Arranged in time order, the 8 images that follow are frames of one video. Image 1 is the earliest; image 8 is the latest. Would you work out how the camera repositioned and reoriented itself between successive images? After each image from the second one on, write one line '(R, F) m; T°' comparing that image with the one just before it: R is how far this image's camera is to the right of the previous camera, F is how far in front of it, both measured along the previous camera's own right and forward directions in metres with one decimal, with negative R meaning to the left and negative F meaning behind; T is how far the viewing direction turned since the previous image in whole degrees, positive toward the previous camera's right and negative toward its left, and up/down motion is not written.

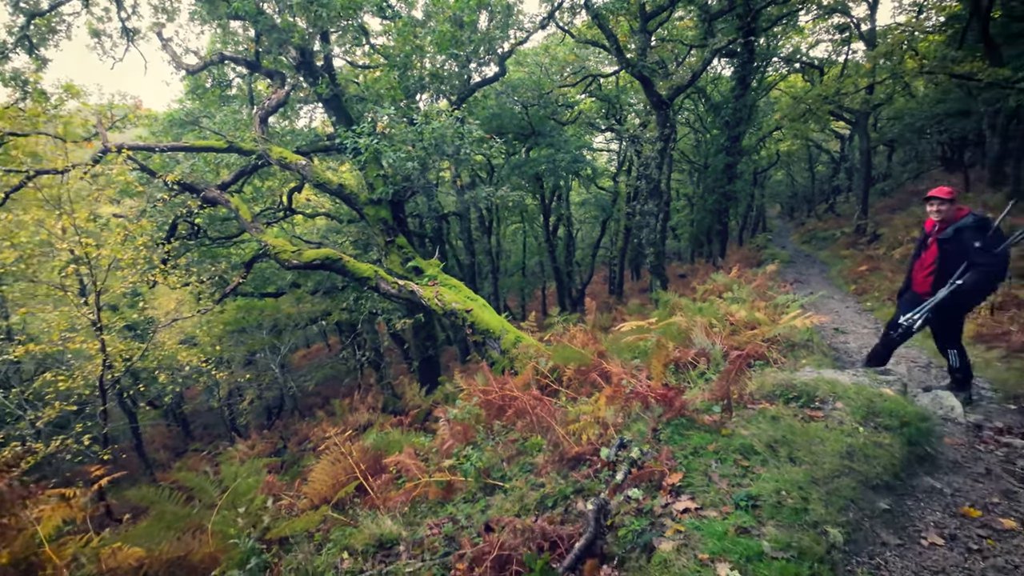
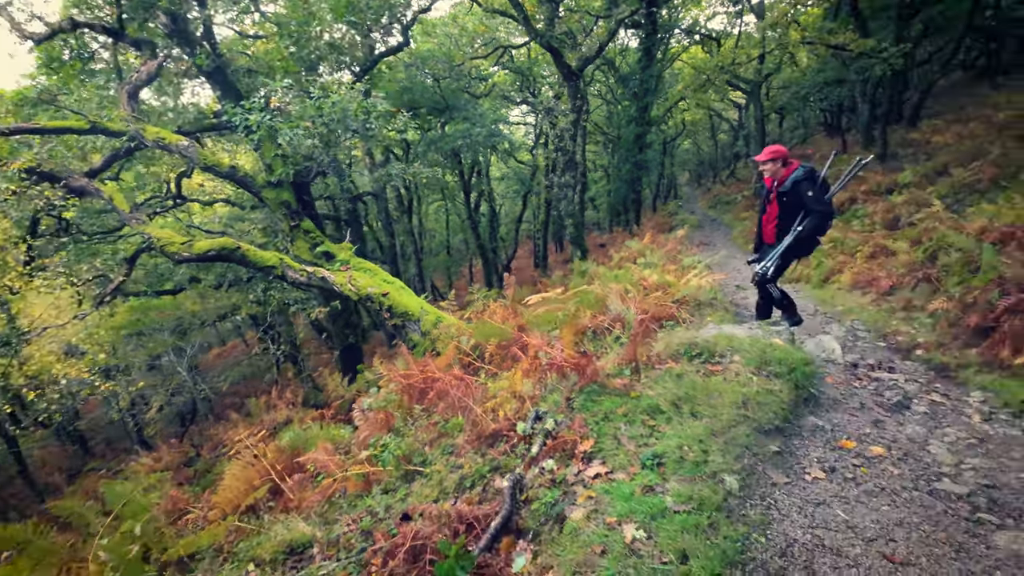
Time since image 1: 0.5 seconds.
(+0.2, +0.1) m; +8°
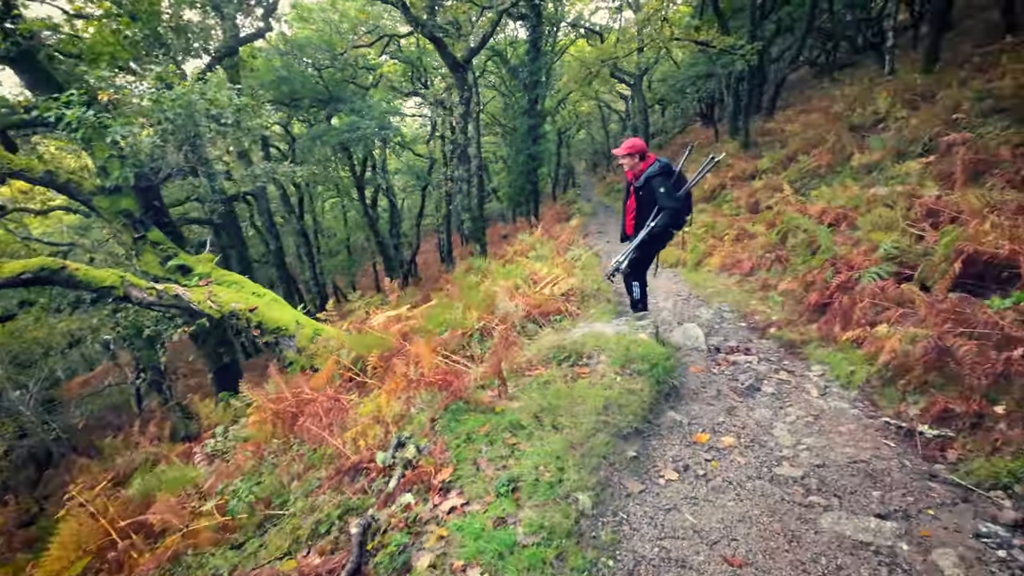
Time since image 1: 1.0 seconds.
(+0.4, +0.2) m; +10°
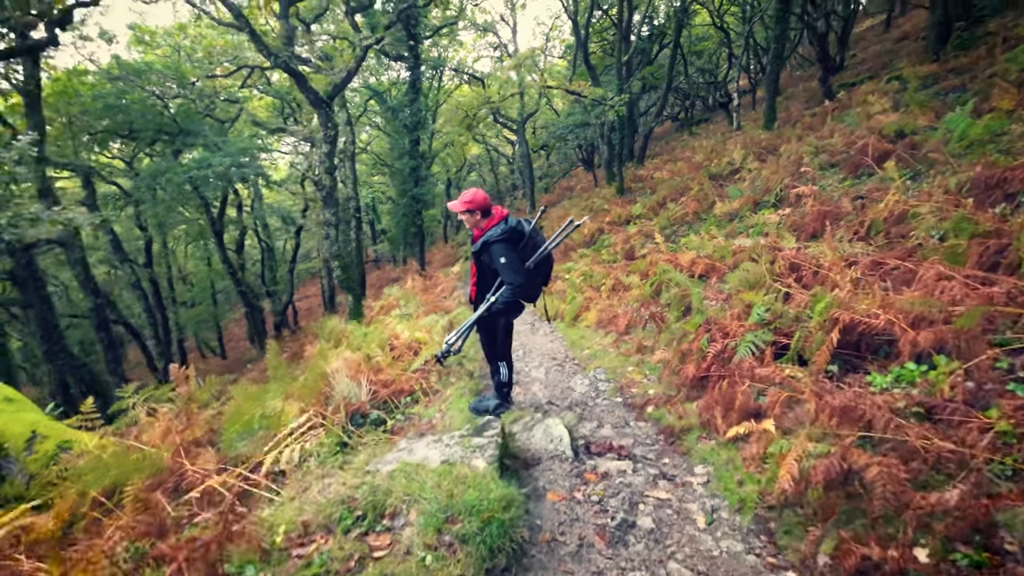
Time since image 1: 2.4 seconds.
(+0.7, +1.1) m; +12°
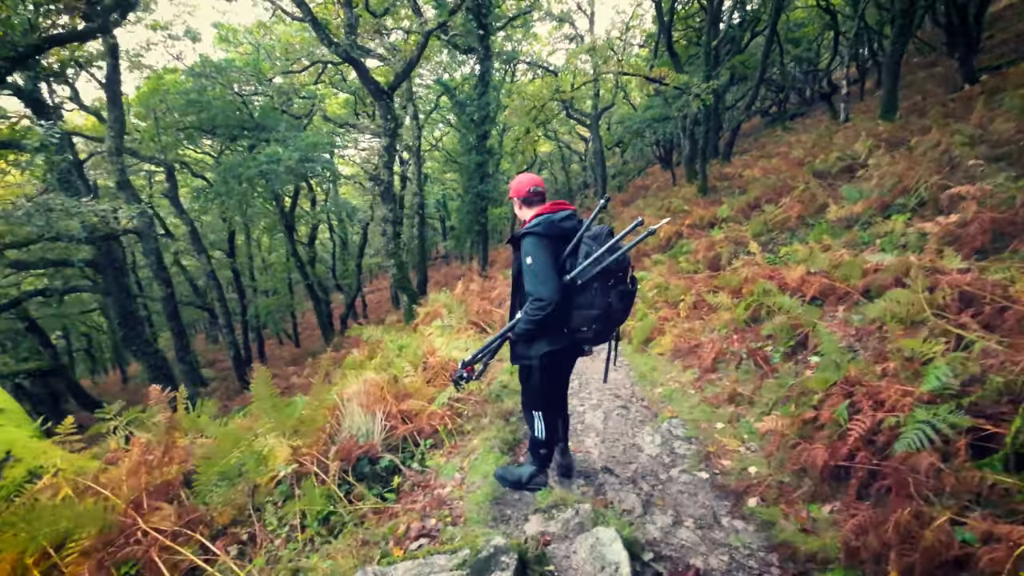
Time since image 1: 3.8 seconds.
(+0.1, +1.4) m; -8°
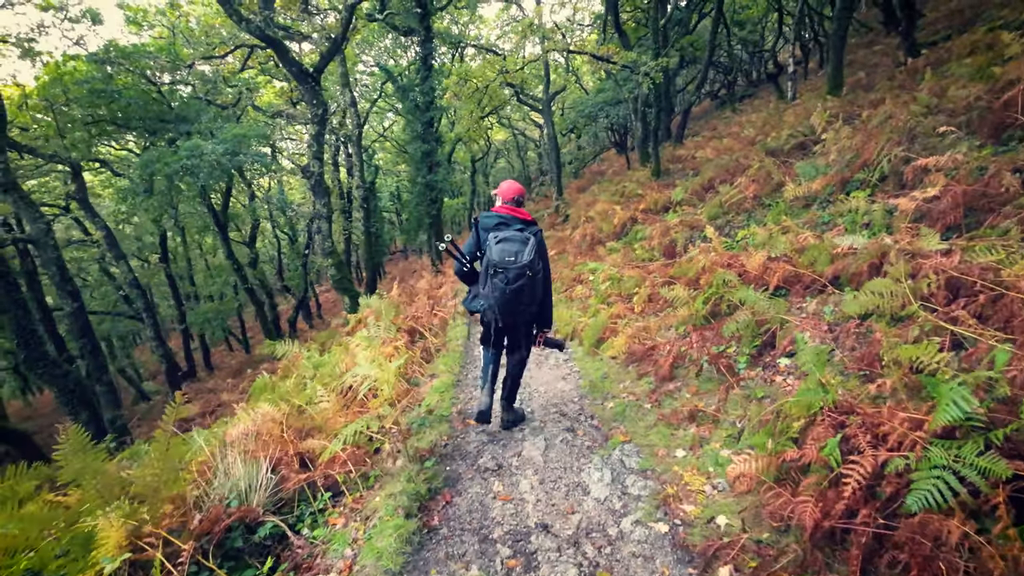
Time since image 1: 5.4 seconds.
(+0.4, +0.9) m; +4°
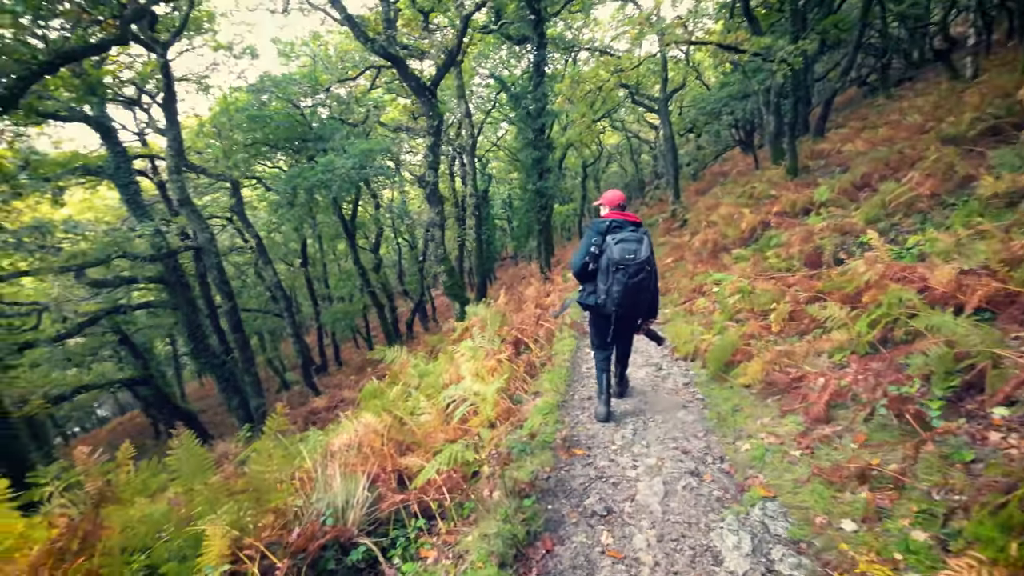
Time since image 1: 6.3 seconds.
(0.0, +0.5) m; -13°
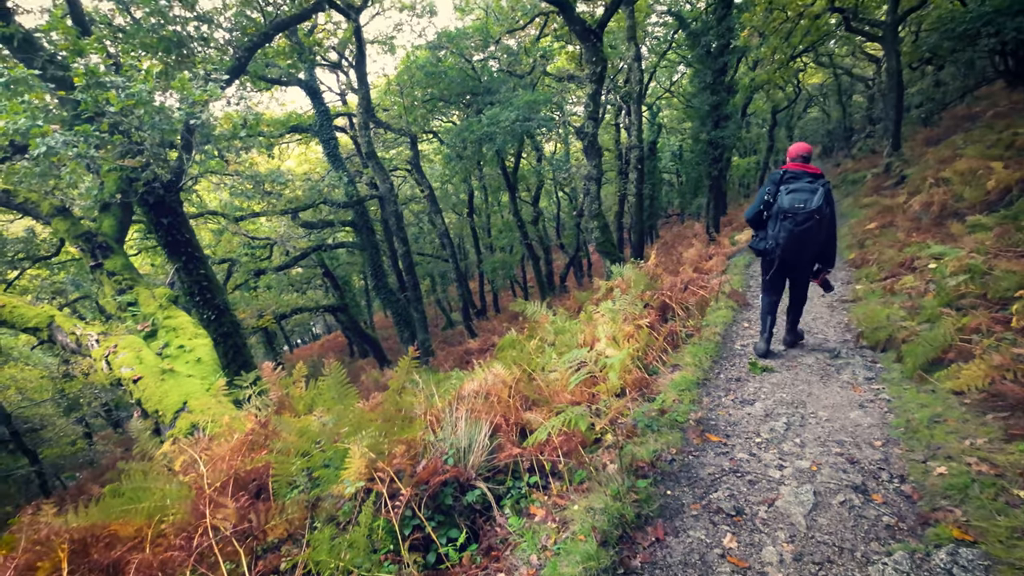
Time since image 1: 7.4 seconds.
(+0.2, +0.2) m; -18°
